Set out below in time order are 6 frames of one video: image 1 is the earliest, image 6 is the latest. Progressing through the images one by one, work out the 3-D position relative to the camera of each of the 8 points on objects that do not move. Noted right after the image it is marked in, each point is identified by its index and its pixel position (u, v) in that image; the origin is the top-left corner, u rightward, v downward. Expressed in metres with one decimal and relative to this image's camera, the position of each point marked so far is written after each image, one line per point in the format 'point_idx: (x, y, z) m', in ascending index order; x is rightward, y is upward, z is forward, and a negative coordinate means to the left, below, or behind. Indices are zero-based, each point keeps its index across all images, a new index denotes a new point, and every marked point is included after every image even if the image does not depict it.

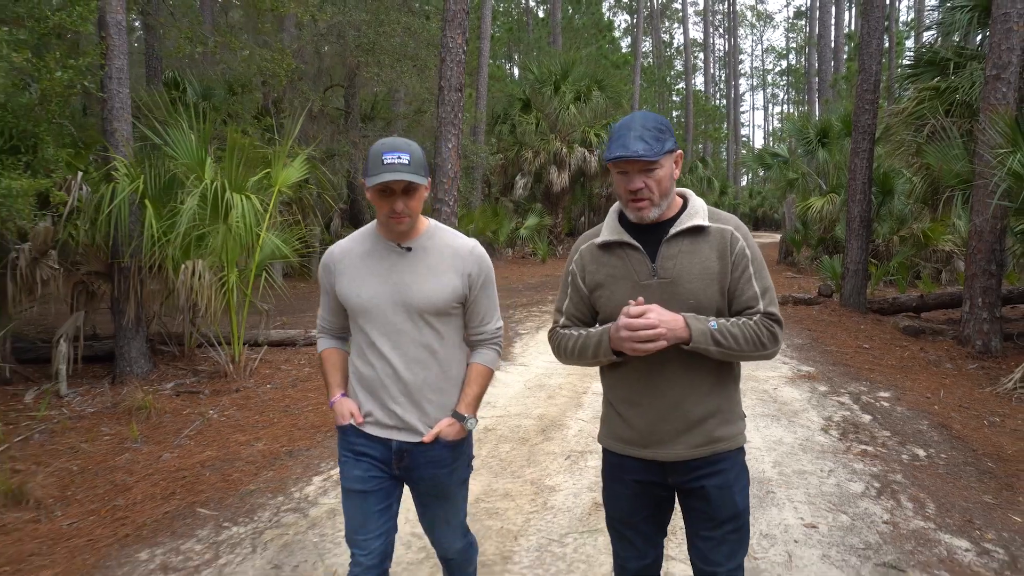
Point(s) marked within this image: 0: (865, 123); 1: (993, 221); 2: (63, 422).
0: (+5.0, +2.3, +9.4) m
1: (+4.9, +0.7, +6.8) m
2: (-3.5, -1.0, +5.1) m
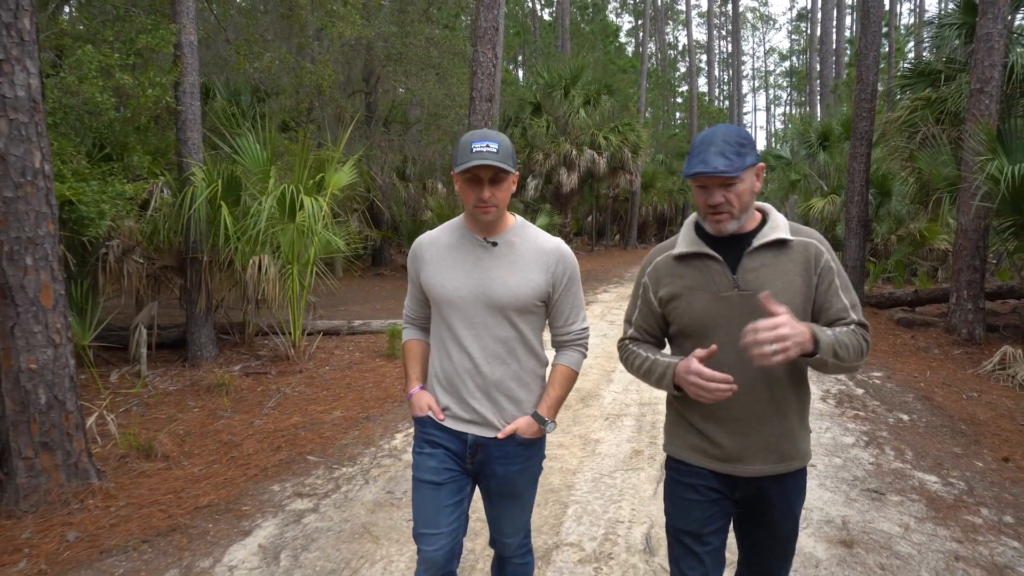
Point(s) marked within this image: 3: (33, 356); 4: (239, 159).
0: (+5.3, +2.4, +10.1) m
1: (+5.2, +0.8, +7.5) m
2: (-3.1, -1.0, +5.8) m
3: (-2.3, -0.3, +3.2) m
4: (-2.7, +1.3, +6.7) m
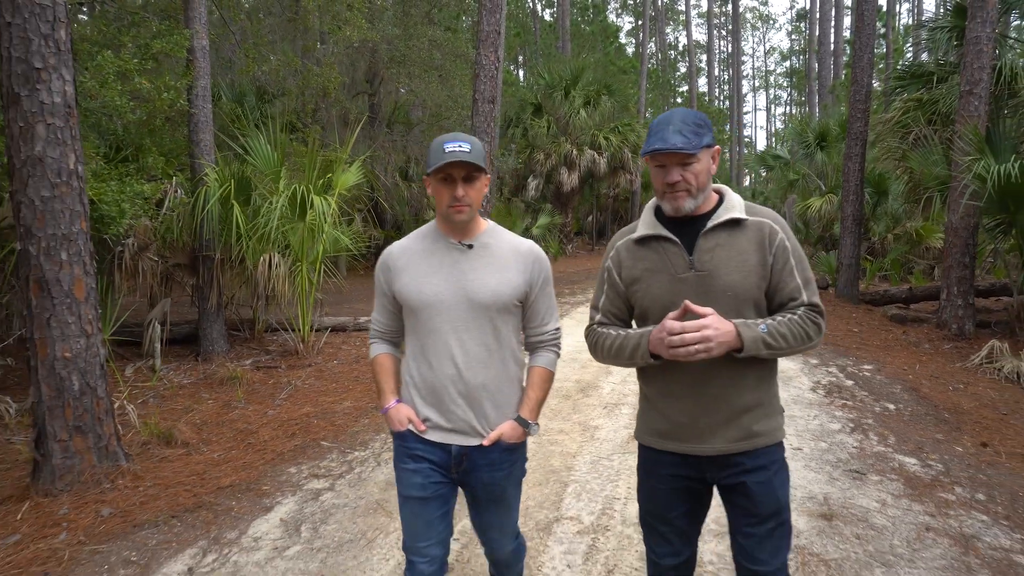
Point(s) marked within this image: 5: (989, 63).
0: (+5.3, +2.4, +10.3) m
1: (+5.2, +0.8, +7.7) m
2: (-3.1, -0.9, +6.1) m
3: (-2.3, -0.3, +3.4) m
4: (-2.7, +1.3, +6.9) m
5: (+5.3, +2.5, +7.4) m
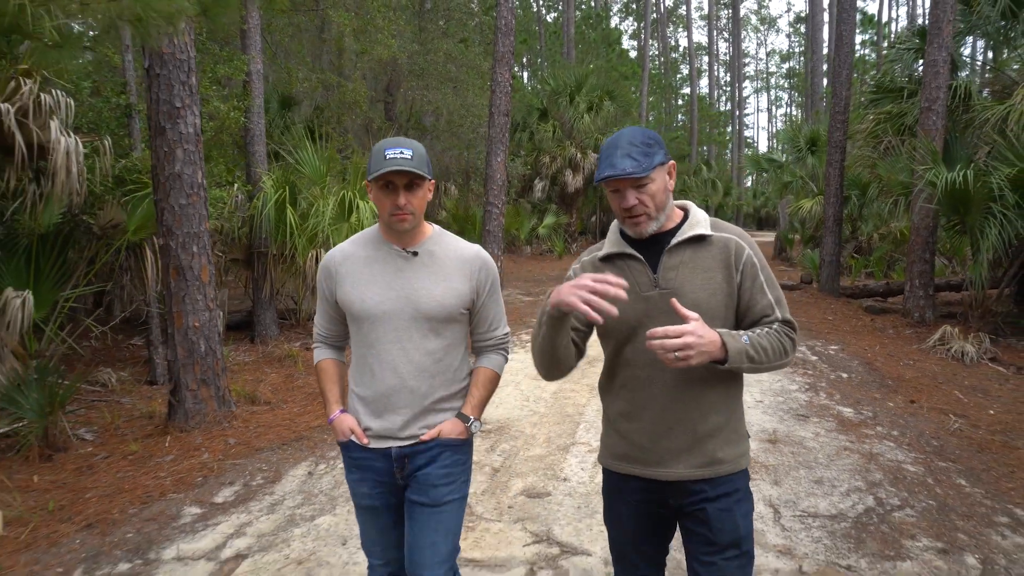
0: (+5.5, +2.5, +11.3) m
1: (+5.4, +0.9, +8.7) m
2: (-3.0, -0.8, +7.1) m
3: (-2.1, -0.2, +4.5) m
4: (-2.5, +1.4, +8.0) m
5: (+5.5, +2.6, +8.4) m
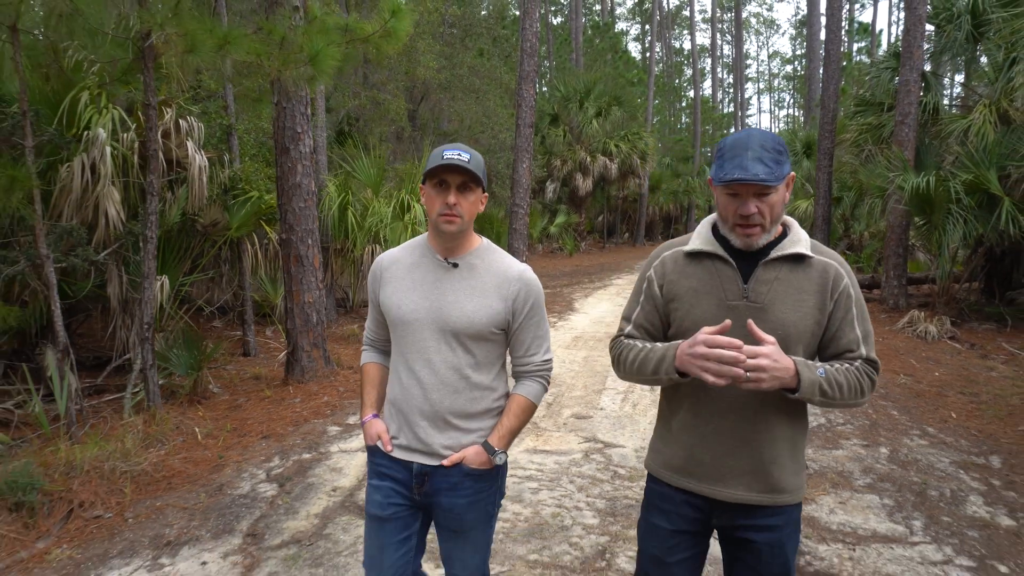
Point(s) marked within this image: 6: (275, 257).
0: (+5.9, +2.7, +12.5) m
1: (+5.8, +1.0, +9.9) m
2: (-2.6, -0.7, +8.4) m
3: (-1.8, -0.1, +5.8) m
4: (-2.2, +1.6, +9.3) m
5: (+5.9, +2.7, +9.7) m
6: (-2.9, +0.4, +8.0) m
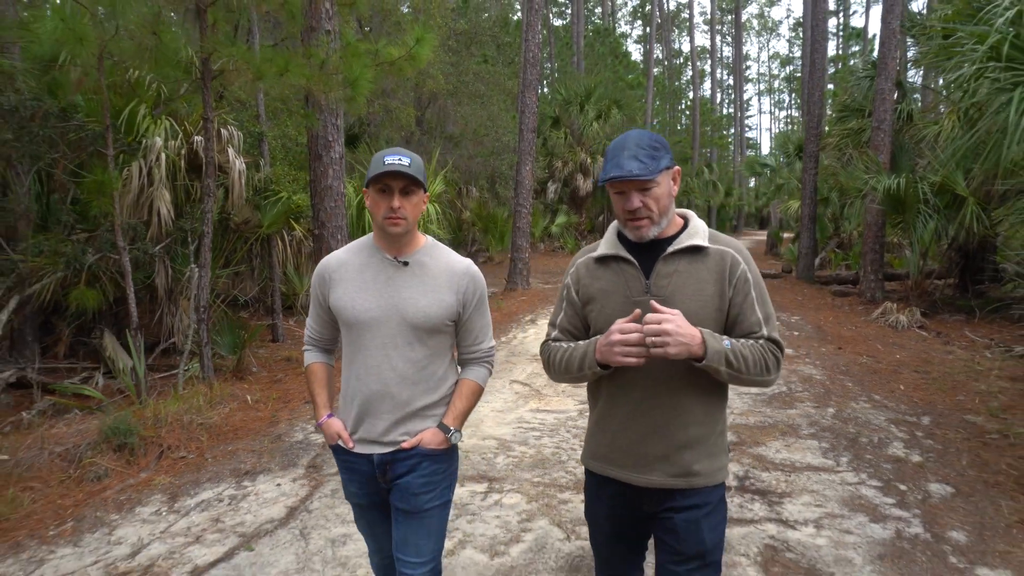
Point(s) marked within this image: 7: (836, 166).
0: (+6.0, +2.8, +13.3) m
1: (+5.9, +1.1, +10.7) m
2: (-2.5, -0.6, +9.2) m
3: (-1.7, 0.0, +6.6) m
4: (-2.1, +1.7, +10.1) m
5: (+6.0, +2.8, +10.5) m
6: (-2.8, +0.5, +8.8) m
7: (+5.9, +2.2, +12.1) m
